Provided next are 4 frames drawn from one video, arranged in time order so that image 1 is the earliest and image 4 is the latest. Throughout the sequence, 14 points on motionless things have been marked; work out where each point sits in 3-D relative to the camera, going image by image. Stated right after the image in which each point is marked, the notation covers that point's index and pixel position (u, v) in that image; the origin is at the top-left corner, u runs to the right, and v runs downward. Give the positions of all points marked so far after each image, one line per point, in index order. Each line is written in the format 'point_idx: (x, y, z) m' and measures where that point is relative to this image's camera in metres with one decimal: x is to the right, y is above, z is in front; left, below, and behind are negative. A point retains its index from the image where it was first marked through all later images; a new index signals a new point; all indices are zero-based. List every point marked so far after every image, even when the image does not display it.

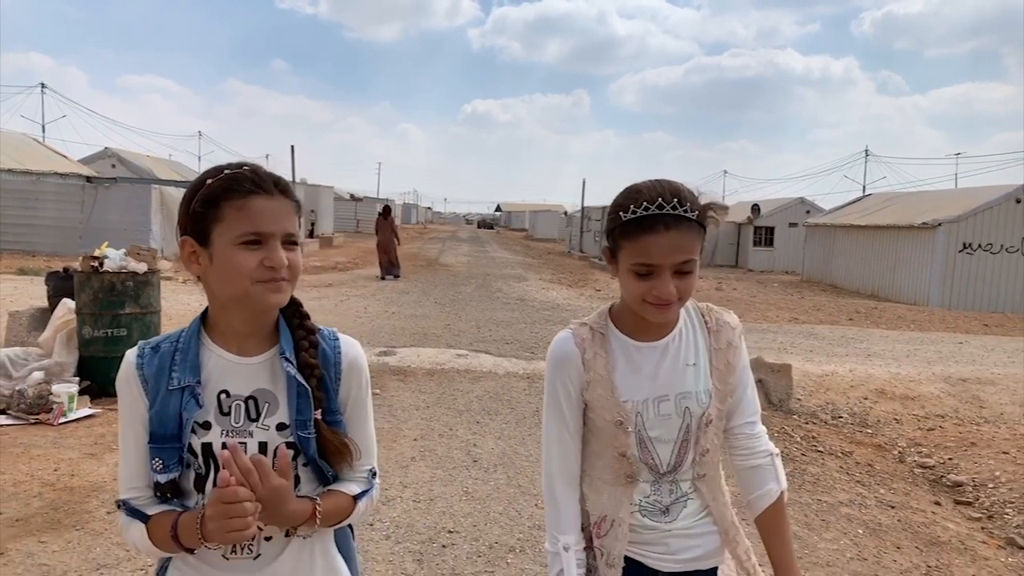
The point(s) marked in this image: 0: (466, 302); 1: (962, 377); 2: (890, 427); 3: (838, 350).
0: (-0.9, -0.3, +15.3) m
1: (+5.8, -1.1, +10.5) m
2: (+3.8, -1.4, +8.2) m
3: (+4.8, -0.9, +12.0) m
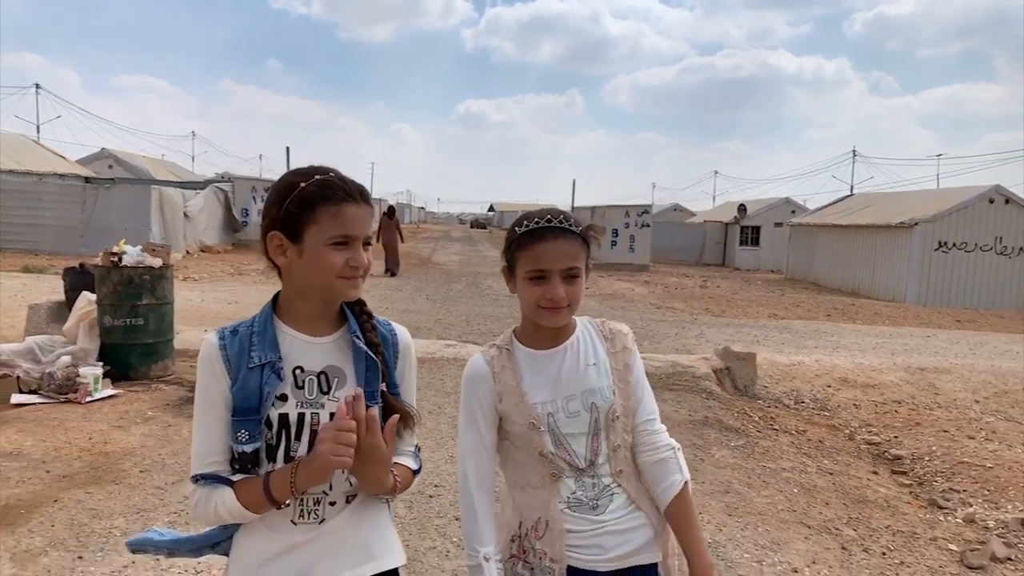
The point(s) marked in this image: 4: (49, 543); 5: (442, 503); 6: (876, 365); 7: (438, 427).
0: (-1.1, -0.2, +15.9) m
1: (+5.6, -1.1, +11.2) m
2: (+3.6, -1.3, +8.8) m
3: (+4.6, -0.8, +12.7) m
4: (-2.0, -1.1, +3.5) m
5: (-0.4, -1.1, +4.2) m
6: (+5.0, -1.0, +11.2) m
7: (-0.5, -1.0, +5.8) m
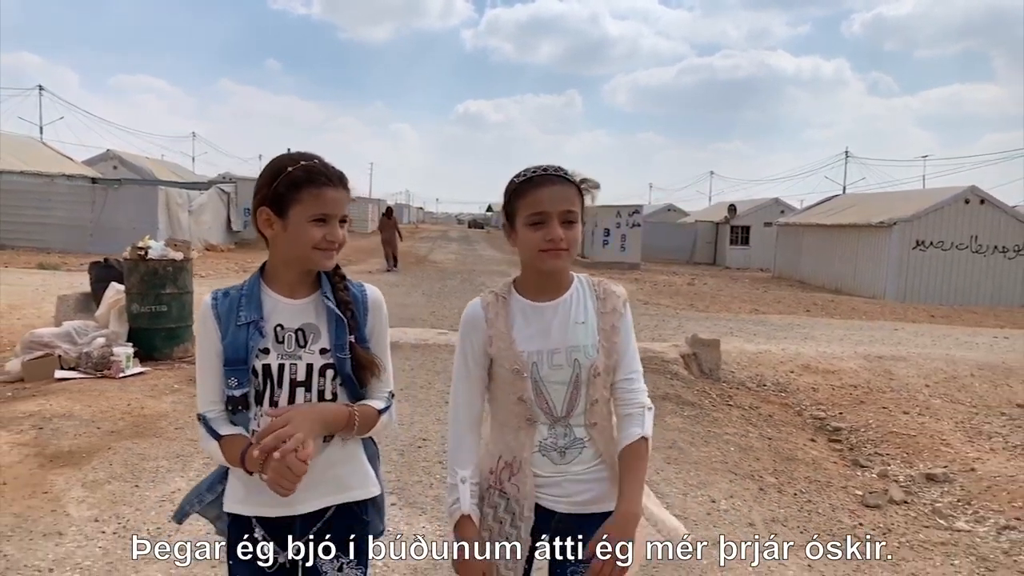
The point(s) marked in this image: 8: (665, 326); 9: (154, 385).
0: (-1.3, -0.1, +16.8) m
1: (+5.4, -1.0, +12.0) m
2: (+3.4, -1.2, +9.7) m
3: (+4.5, -0.8, +13.6) m
4: (-2.2, -1.0, +4.4) m
5: (-0.5, -1.0, +5.1) m
6: (+4.8, -1.0, +12.1) m
7: (-0.7, -0.9, +6.6) m
8: (+2.5, -0.6, +13.4) m
9: (-2.9, -0.8, +6.7) m
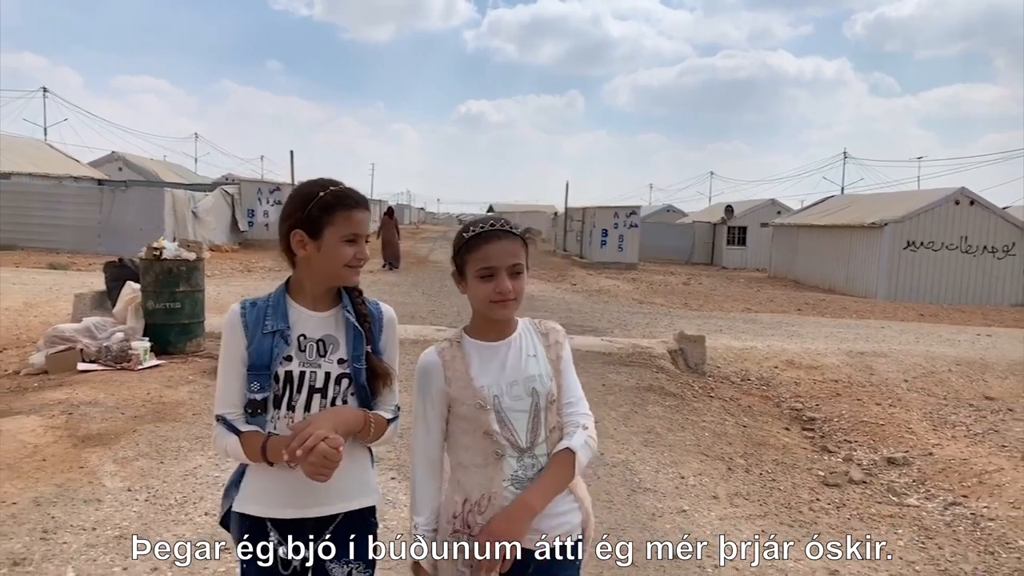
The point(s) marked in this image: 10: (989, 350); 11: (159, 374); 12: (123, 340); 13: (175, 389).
0: (-1.3, -0.1, +17.2) m
1: (+5.4, -1.0, +12.5) m
2: (+3.4, -1.2, +10.1) m
3: (+4.4, -0.7, +14.0) m
4: (-2.2, -1.0, +4.9) m
5: (-0.6, -1.0, +5.6) m
6: (+4.8, -0.9, +12.5) m
7: (-0.8, -0.9, +7.1) m
8: (+2.5, -0.6, +13.8) m
9: (-3.0, -0.8, +7.1) m
10: (+7.9, -1.0, +13.5) m
11: (-3.1, -0.8, +7.2) m
12: (-3.7, -0.5, +7.7) m
13: (-2.8, -0.8, +6.6) m
